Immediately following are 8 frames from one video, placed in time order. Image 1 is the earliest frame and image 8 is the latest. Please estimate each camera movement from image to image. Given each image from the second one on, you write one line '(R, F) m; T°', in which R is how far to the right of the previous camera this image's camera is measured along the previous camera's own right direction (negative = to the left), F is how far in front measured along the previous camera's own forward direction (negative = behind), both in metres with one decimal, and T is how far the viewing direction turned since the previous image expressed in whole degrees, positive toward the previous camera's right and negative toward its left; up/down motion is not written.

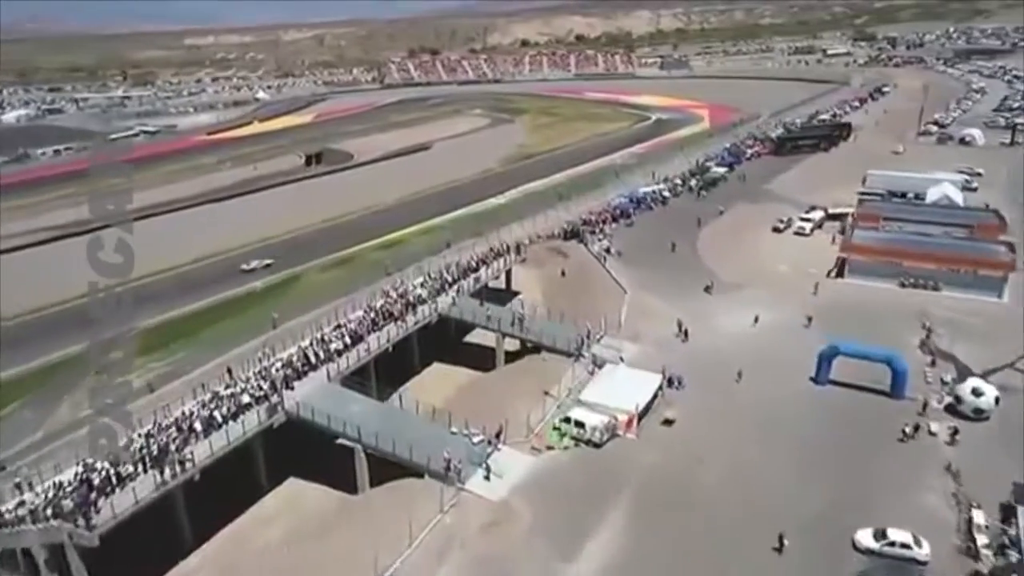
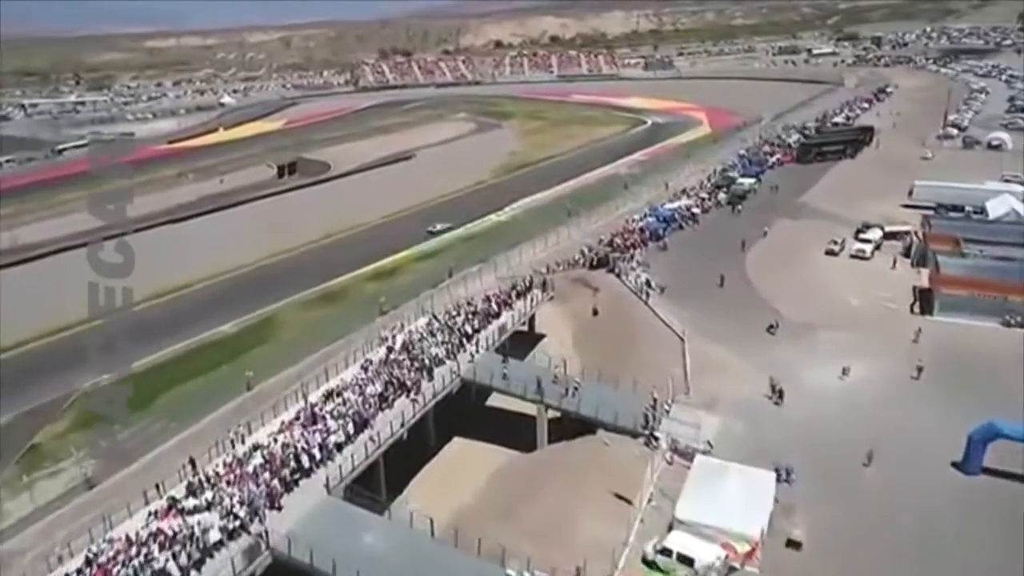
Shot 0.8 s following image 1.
(-1.6, +4.4) m; +2°
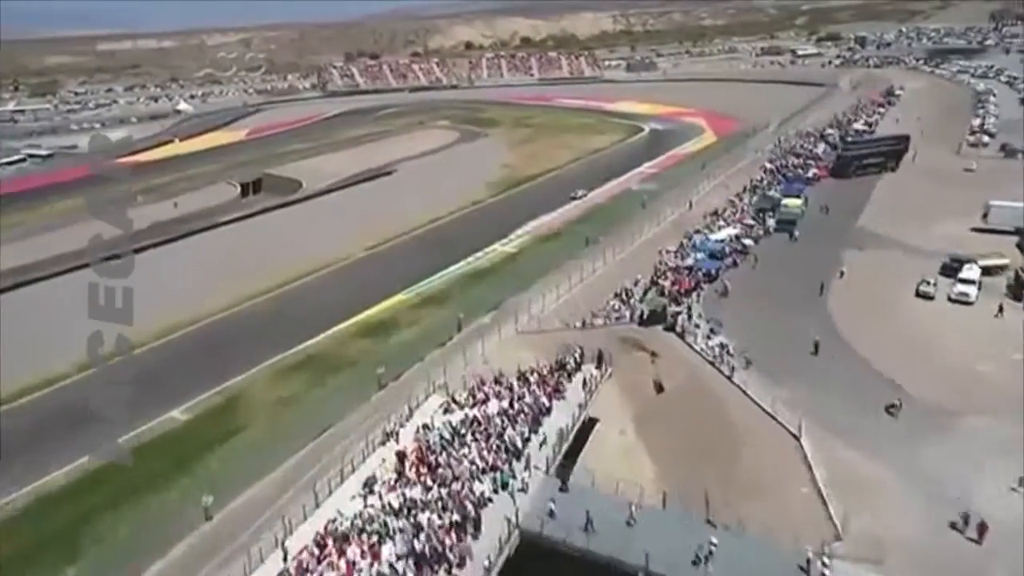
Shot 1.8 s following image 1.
(-1.7, +5.1) m; +3°
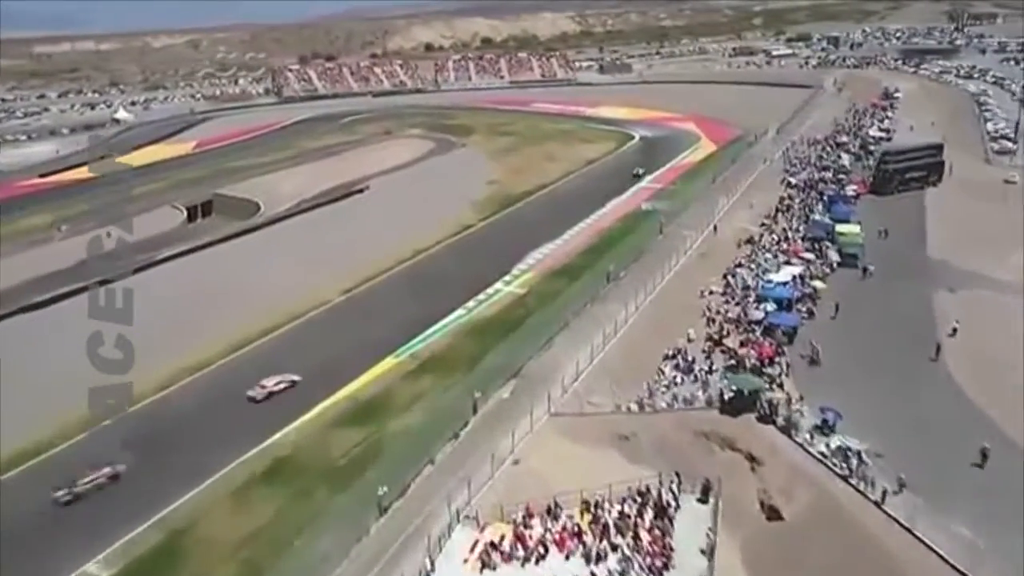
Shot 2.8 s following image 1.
(-1.7, +5.0) m; +3°
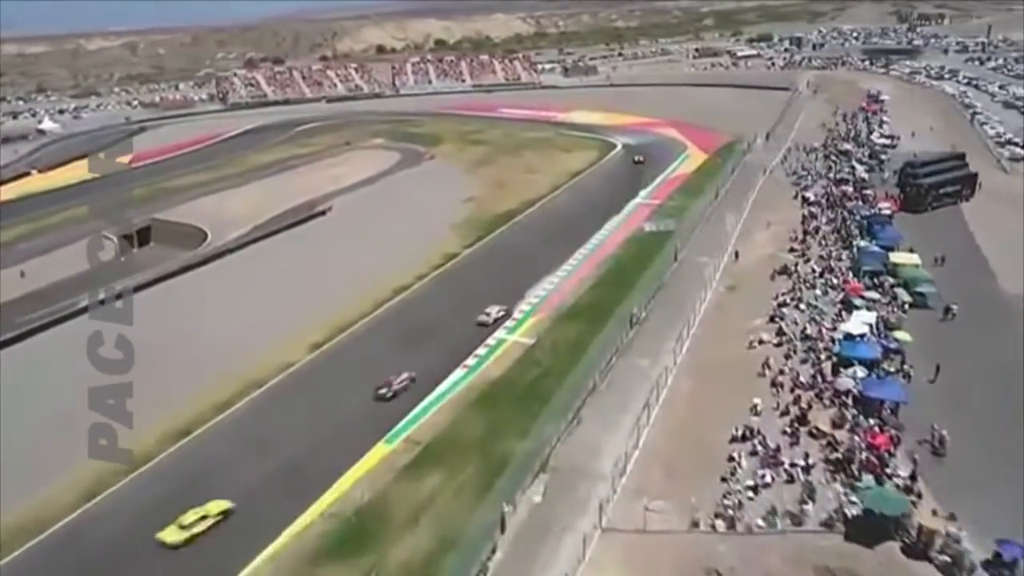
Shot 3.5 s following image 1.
(-1.5, +4.2) m; +4°
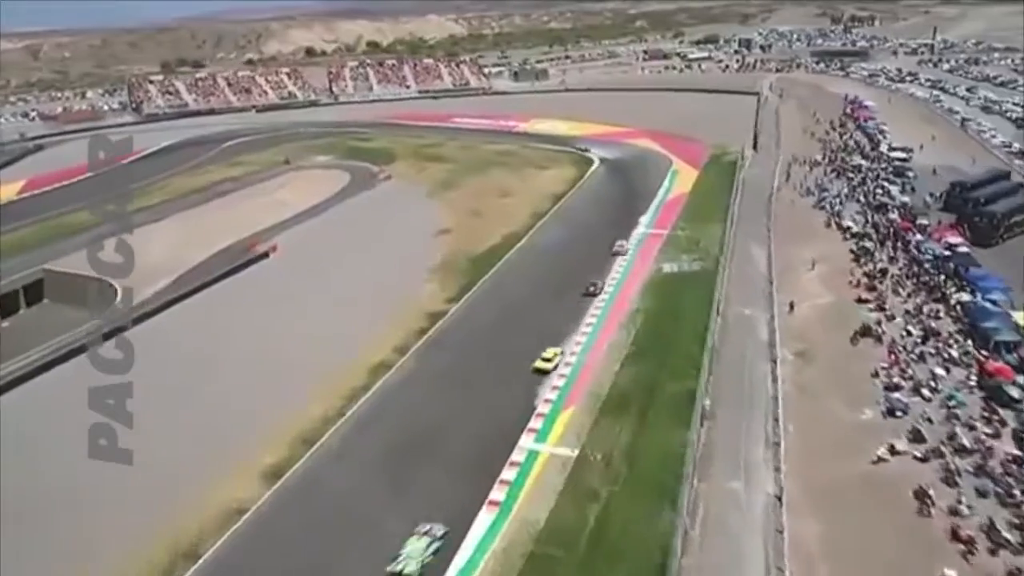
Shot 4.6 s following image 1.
(-2.0, +5.7) m; +5°
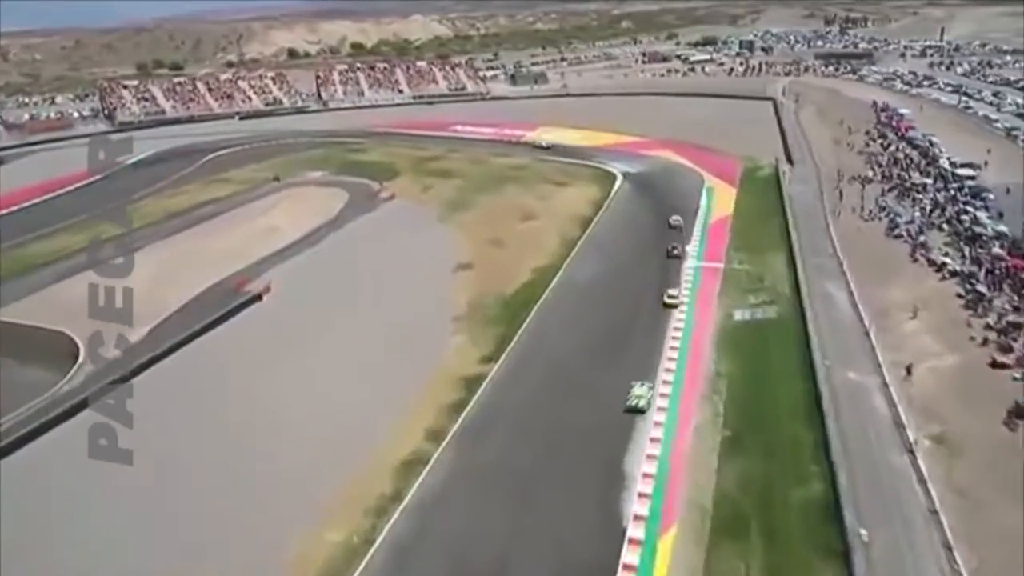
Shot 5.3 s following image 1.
(-1.8, +4.1) m; +1°
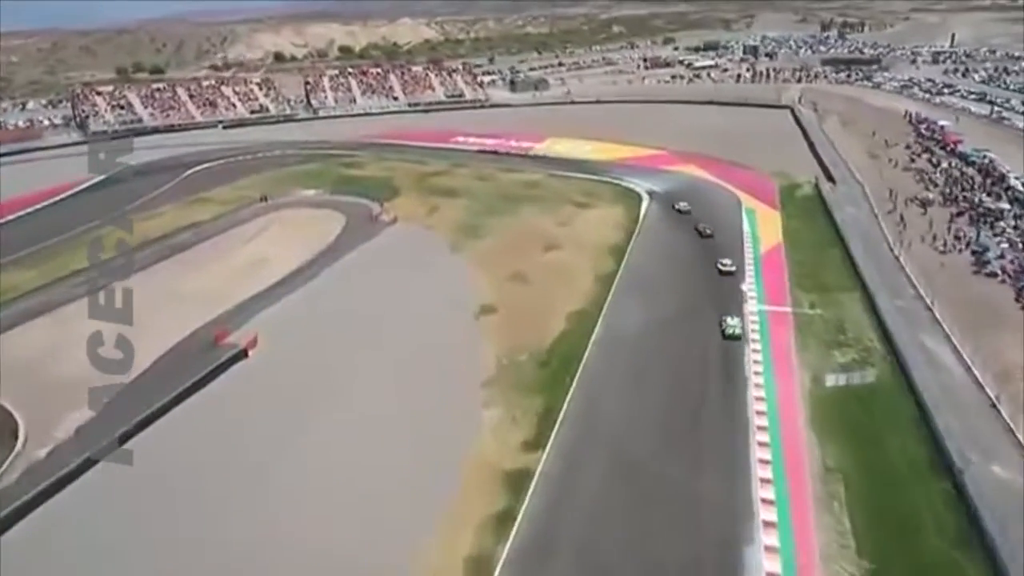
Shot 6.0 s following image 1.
(-1.4, +4.0) m; +1°
